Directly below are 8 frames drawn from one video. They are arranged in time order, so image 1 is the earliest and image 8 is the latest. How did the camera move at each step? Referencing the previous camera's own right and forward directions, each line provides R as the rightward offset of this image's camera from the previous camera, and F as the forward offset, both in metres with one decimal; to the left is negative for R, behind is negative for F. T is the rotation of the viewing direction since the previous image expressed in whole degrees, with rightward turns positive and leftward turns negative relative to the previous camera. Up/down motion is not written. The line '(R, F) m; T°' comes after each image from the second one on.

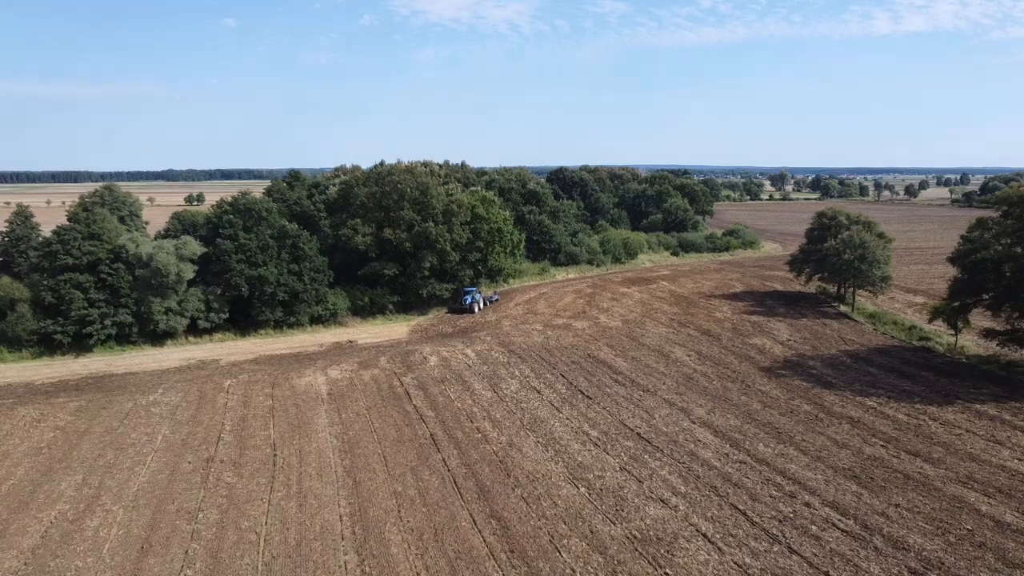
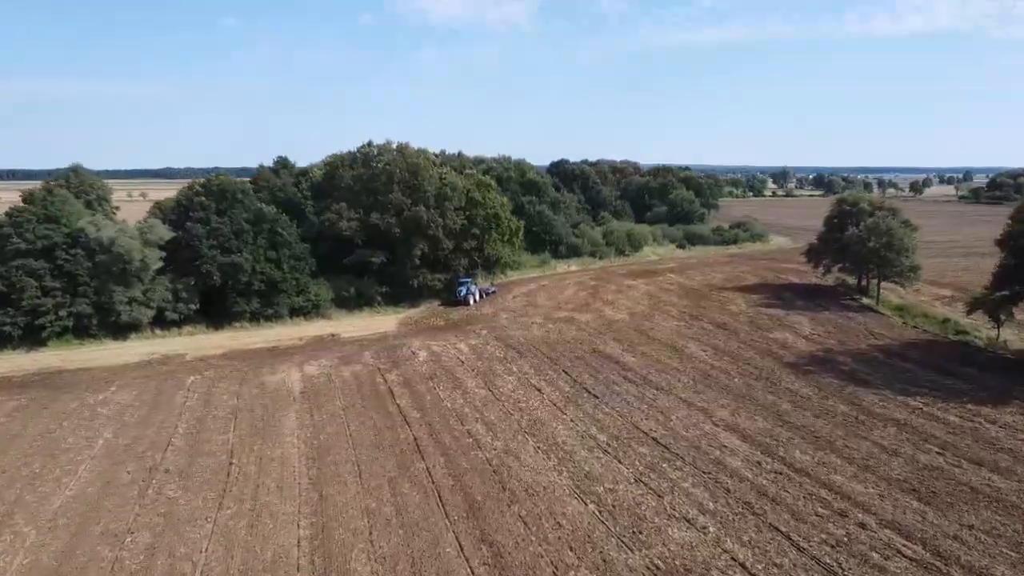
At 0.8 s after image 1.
(+0.1, +3.2) m; 0°
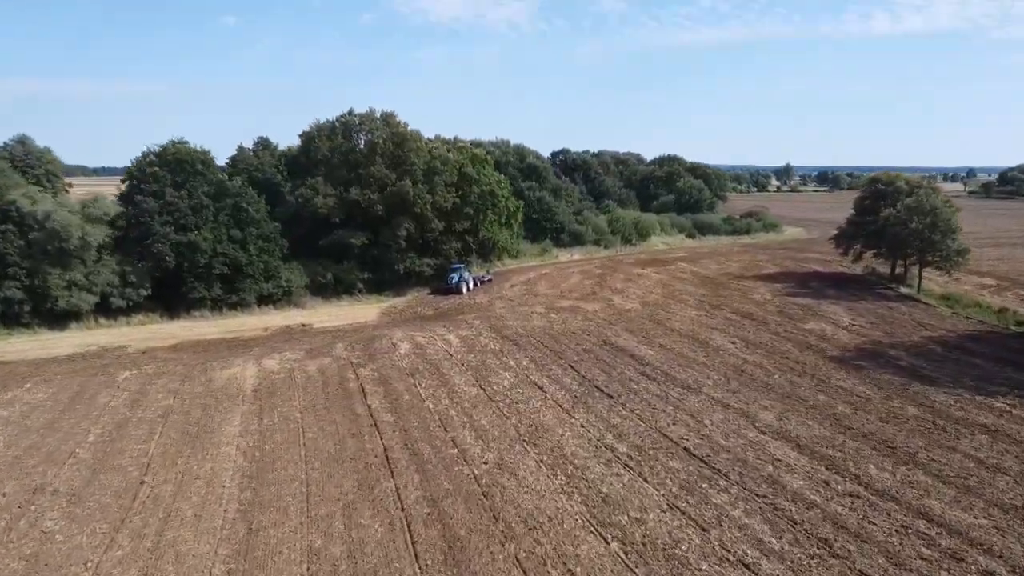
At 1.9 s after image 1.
(+0.1, +4.4) m; 0°
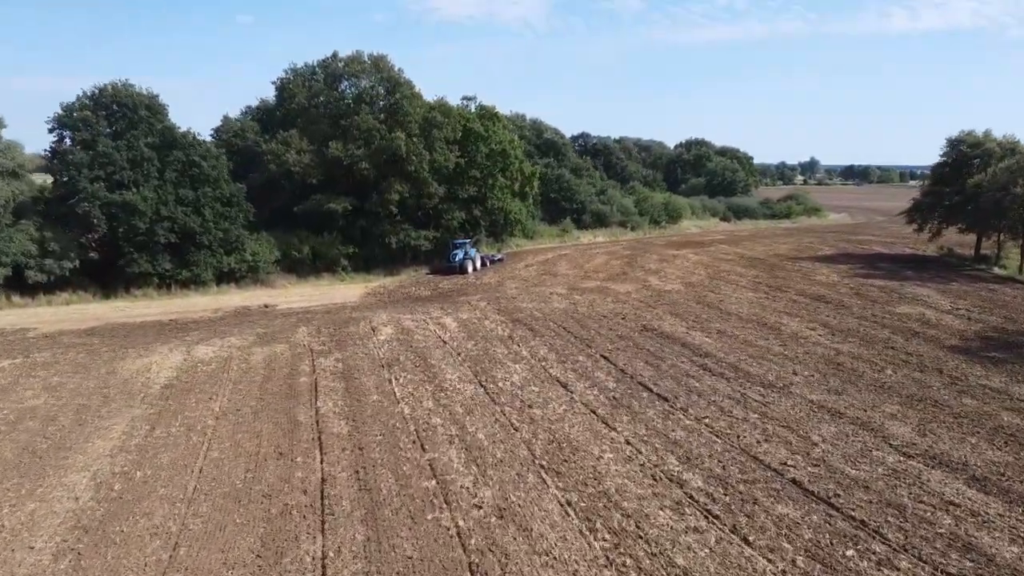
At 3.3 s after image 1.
(+0.1, +6.1) m; -1°
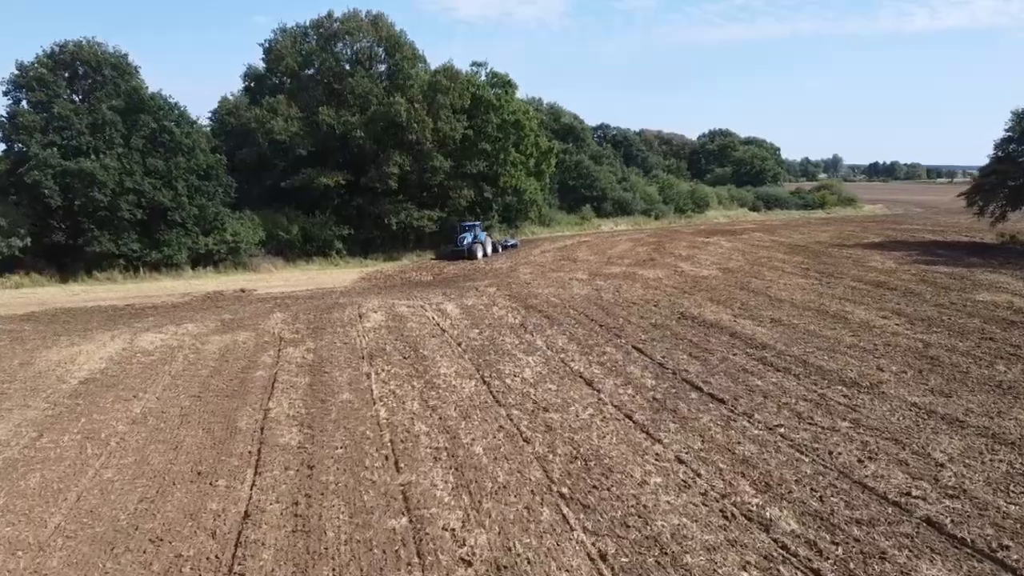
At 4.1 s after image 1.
(+0.1, +3.3) m; -1°
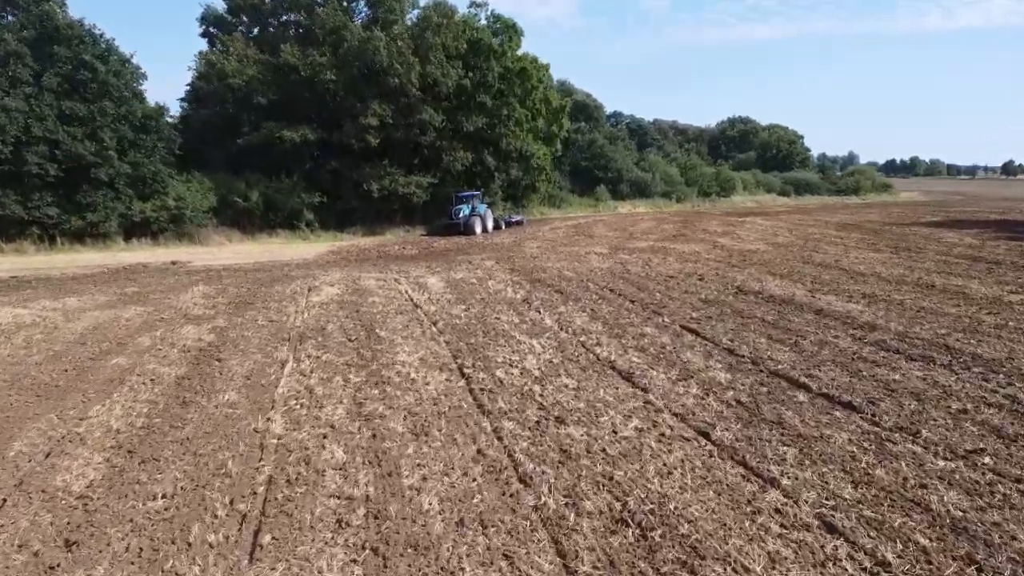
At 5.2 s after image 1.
(+0.1, +4.4) m; -1°
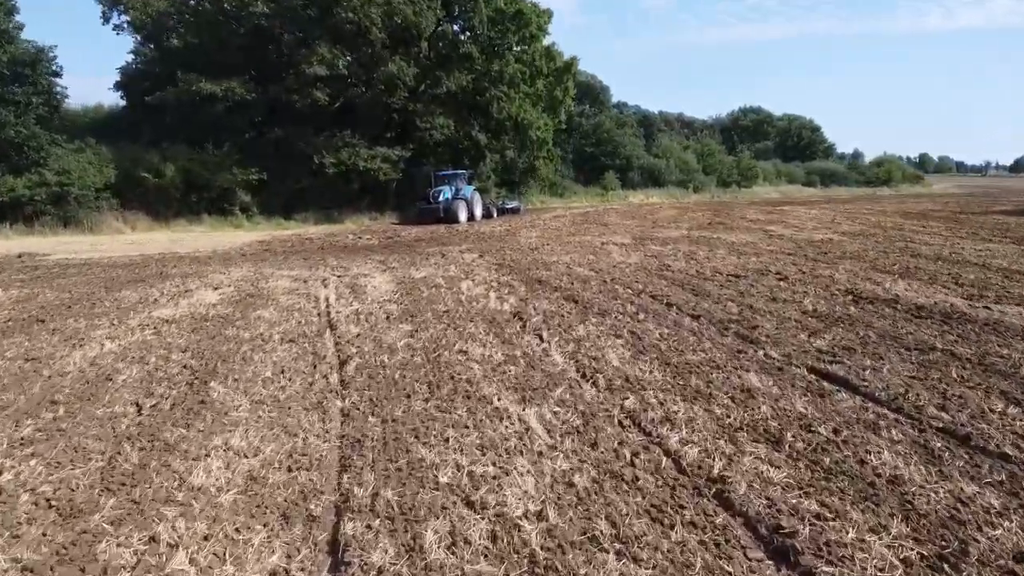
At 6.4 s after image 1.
(+0.1, +4.9) m; 0°
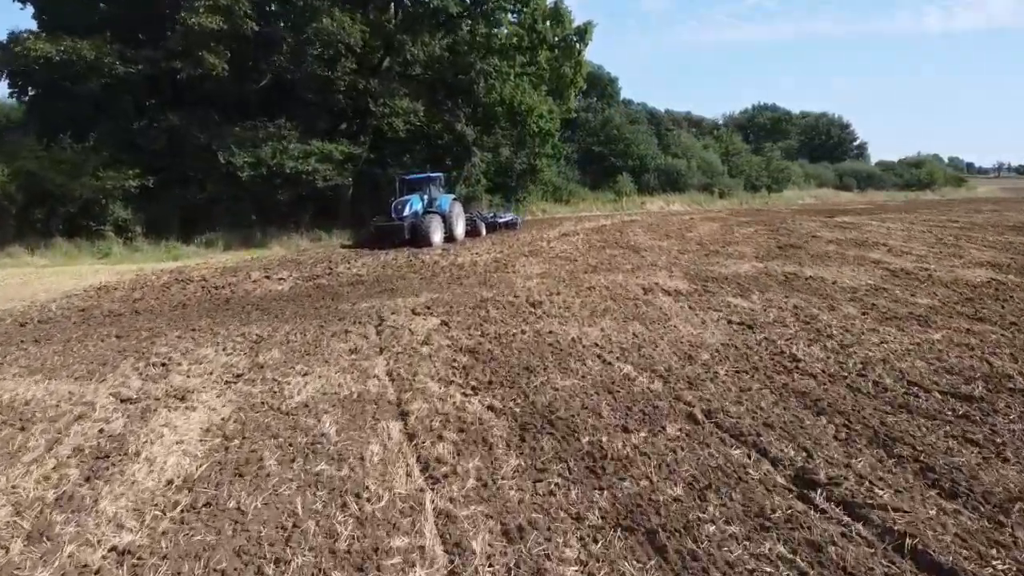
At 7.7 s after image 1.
(+0.1, +5.3) m; 0°
